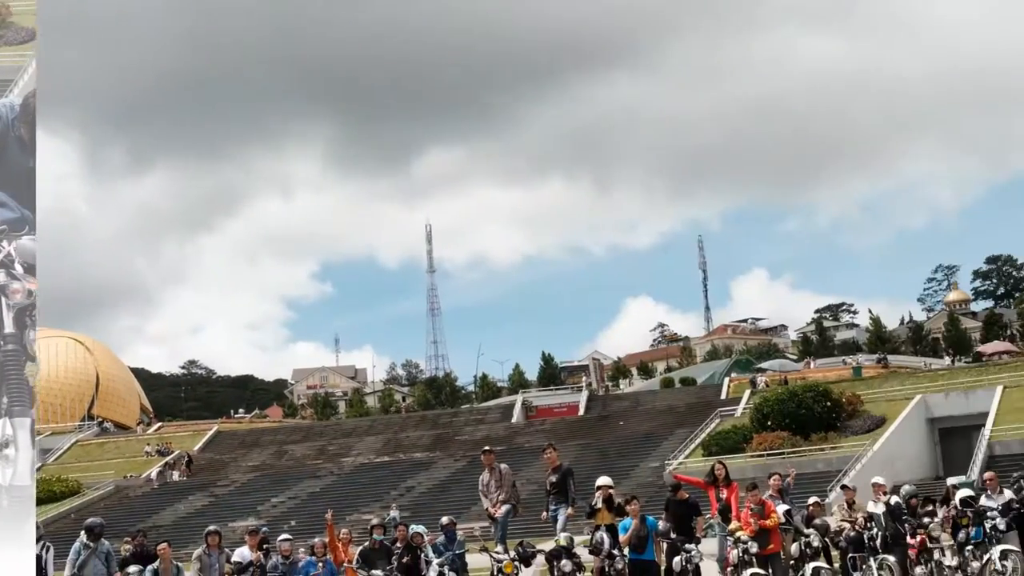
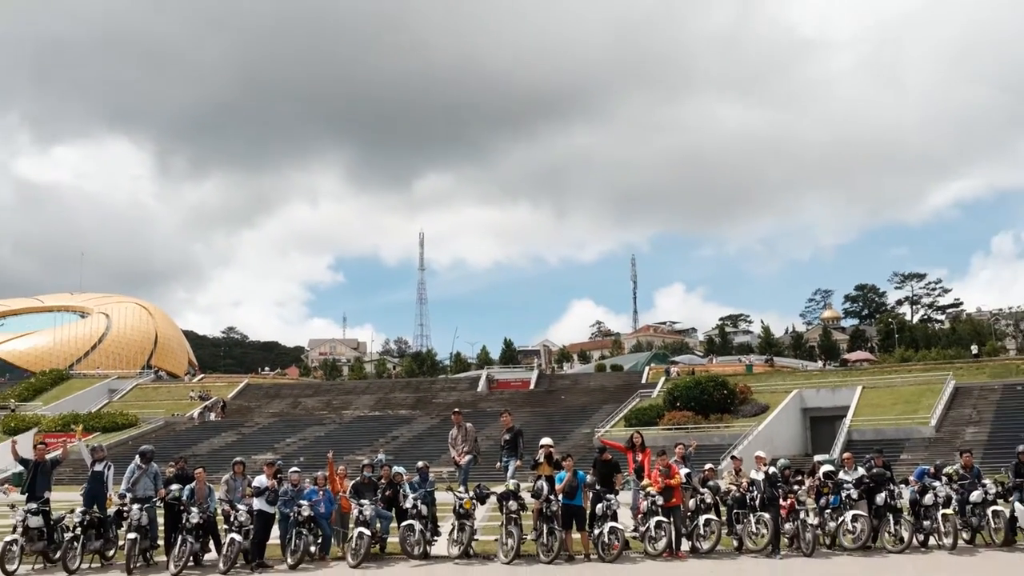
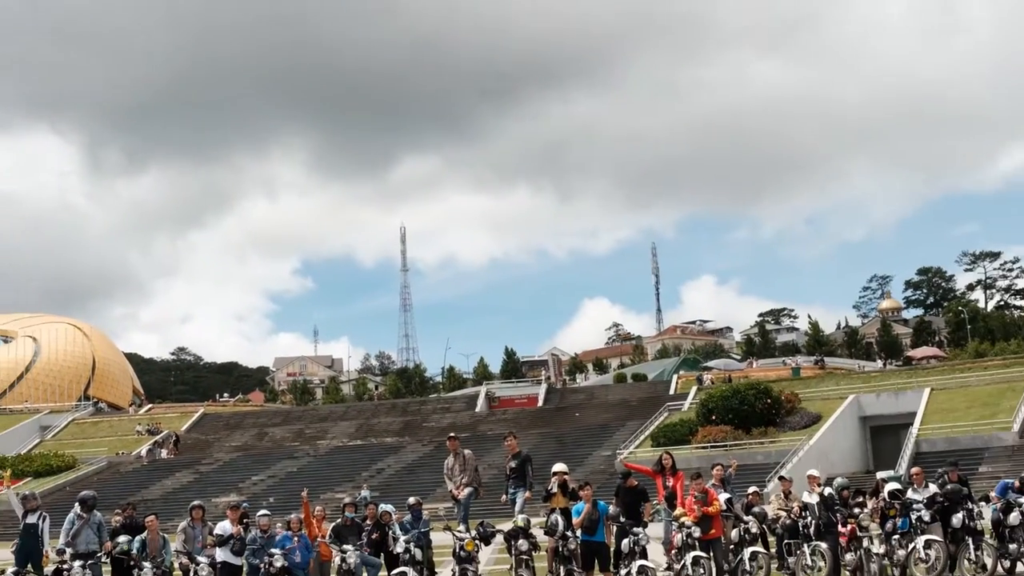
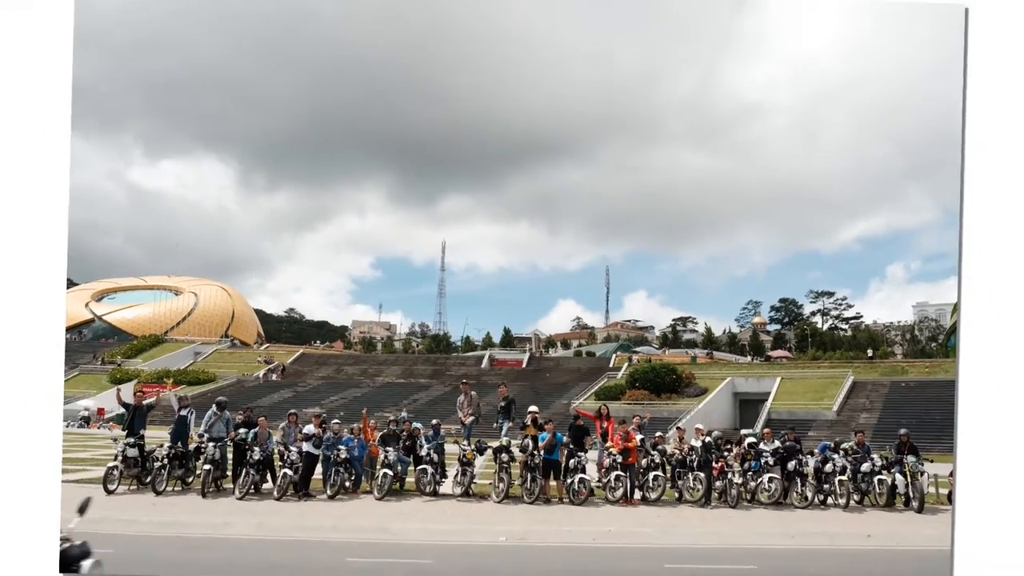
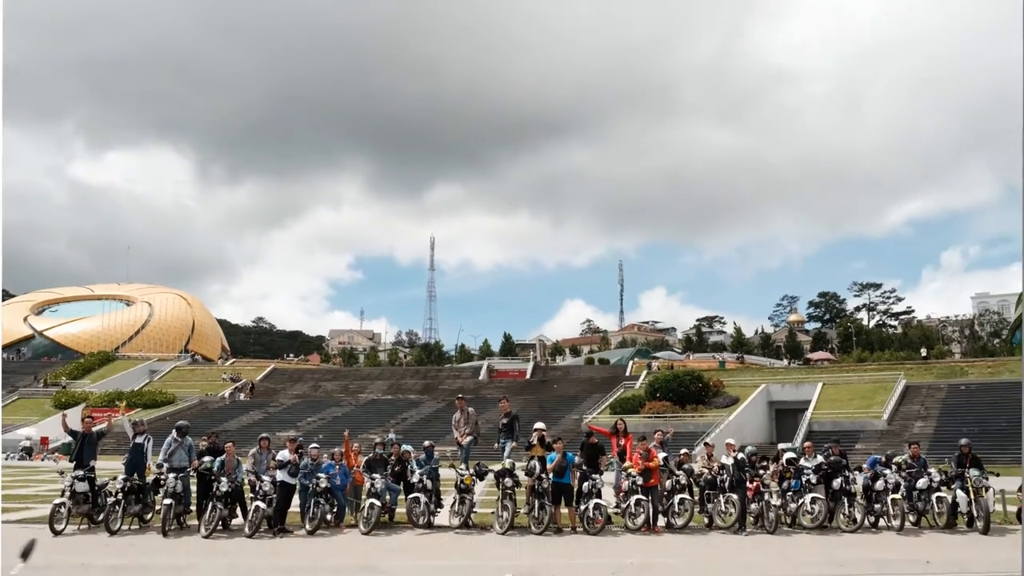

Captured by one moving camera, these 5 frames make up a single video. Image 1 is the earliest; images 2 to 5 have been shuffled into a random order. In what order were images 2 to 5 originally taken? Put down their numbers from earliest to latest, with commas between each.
3, 2, 5, 4
